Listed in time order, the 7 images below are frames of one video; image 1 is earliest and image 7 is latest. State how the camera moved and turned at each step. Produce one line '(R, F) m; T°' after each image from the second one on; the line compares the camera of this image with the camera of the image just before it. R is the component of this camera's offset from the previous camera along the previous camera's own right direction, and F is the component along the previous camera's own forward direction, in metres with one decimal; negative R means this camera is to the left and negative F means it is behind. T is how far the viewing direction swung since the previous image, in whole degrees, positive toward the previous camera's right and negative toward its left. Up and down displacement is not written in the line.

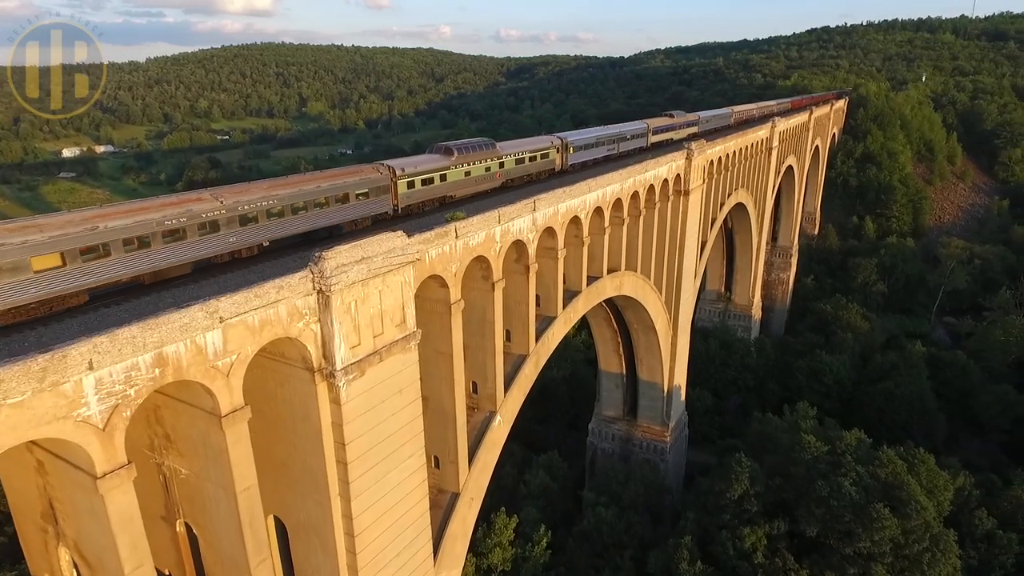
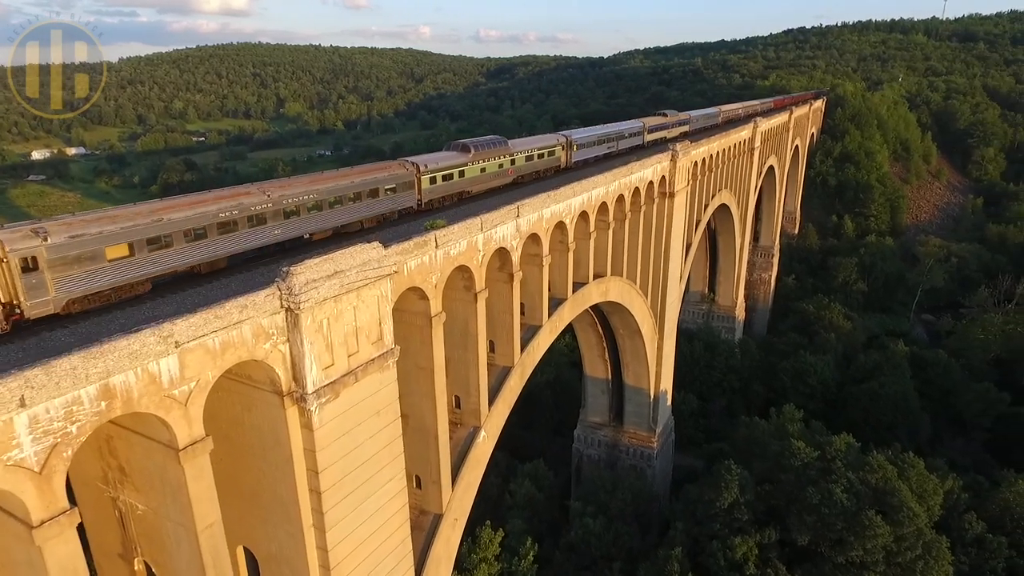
(0.0, +0.5) m; +2°
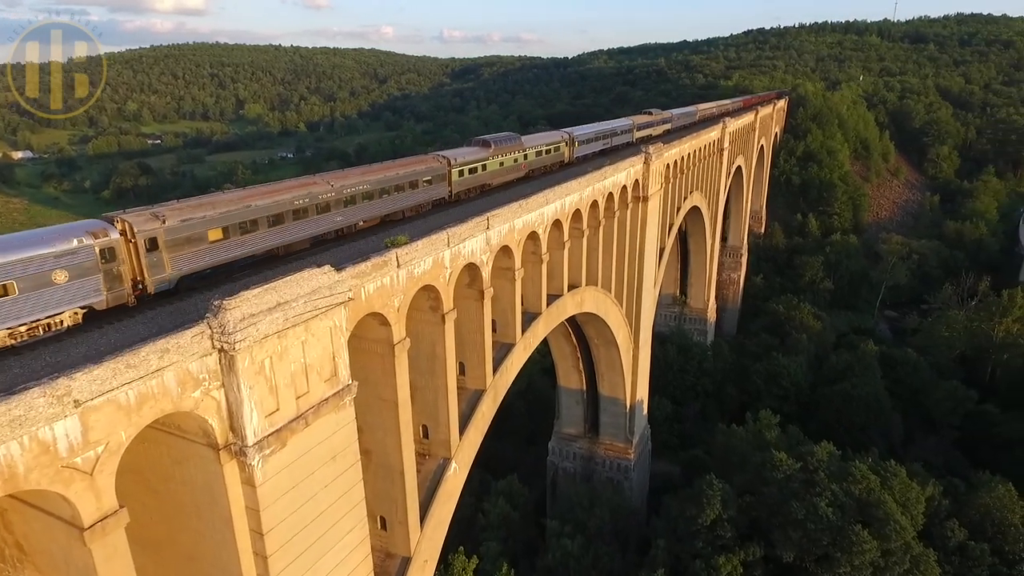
(0.0, +0.9) m; +3°
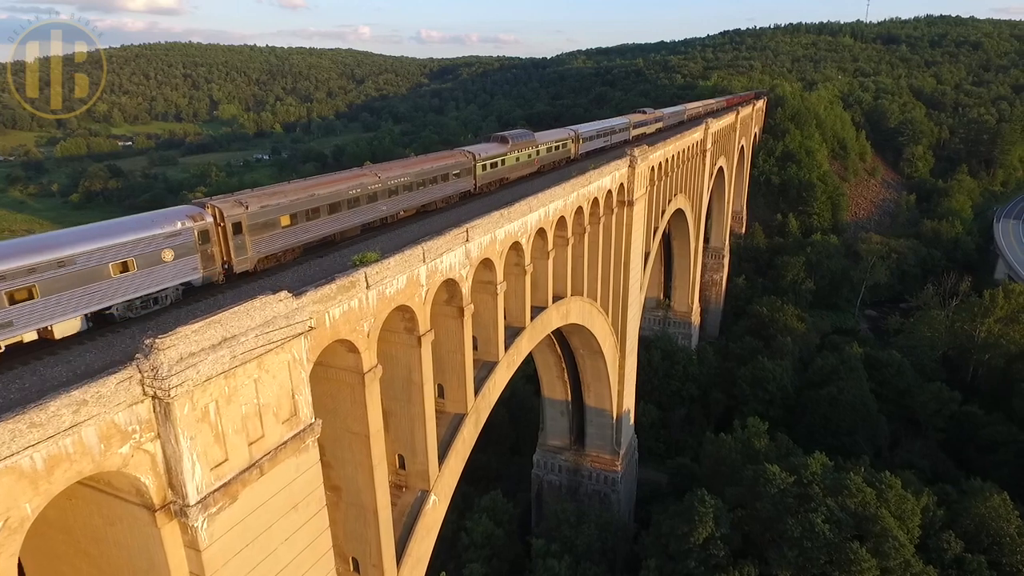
(0.0, +0.8) m; +2°
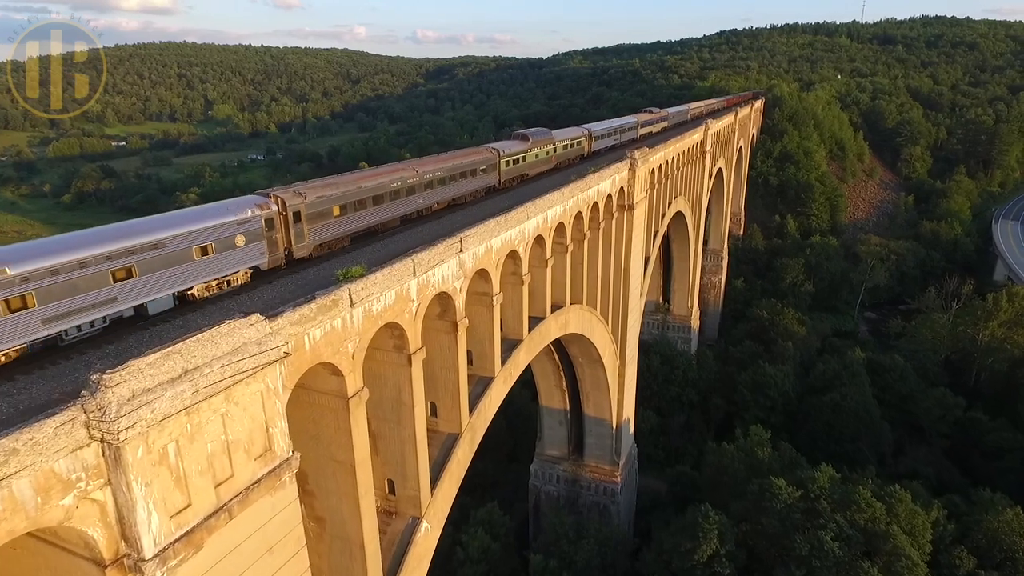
(0.0, +0.6) m; 0°
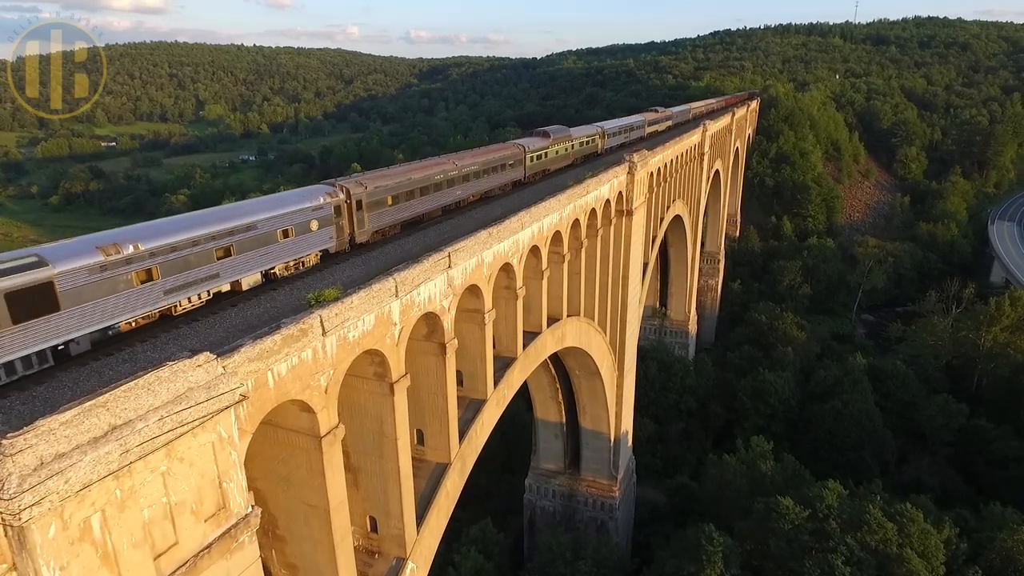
(0.0, +0.8) m; +1°
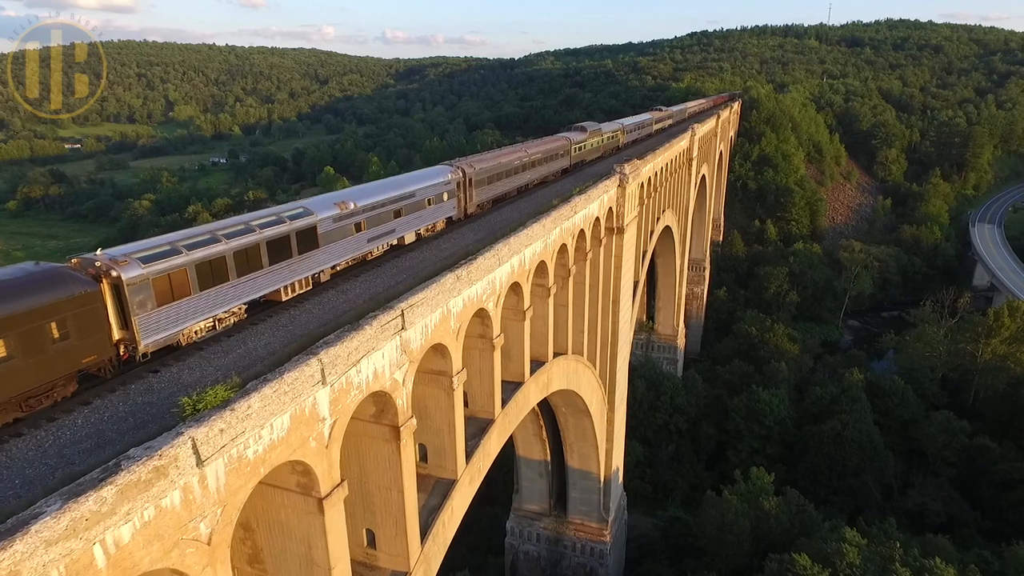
(+0.1, +2.1) m; +2°
